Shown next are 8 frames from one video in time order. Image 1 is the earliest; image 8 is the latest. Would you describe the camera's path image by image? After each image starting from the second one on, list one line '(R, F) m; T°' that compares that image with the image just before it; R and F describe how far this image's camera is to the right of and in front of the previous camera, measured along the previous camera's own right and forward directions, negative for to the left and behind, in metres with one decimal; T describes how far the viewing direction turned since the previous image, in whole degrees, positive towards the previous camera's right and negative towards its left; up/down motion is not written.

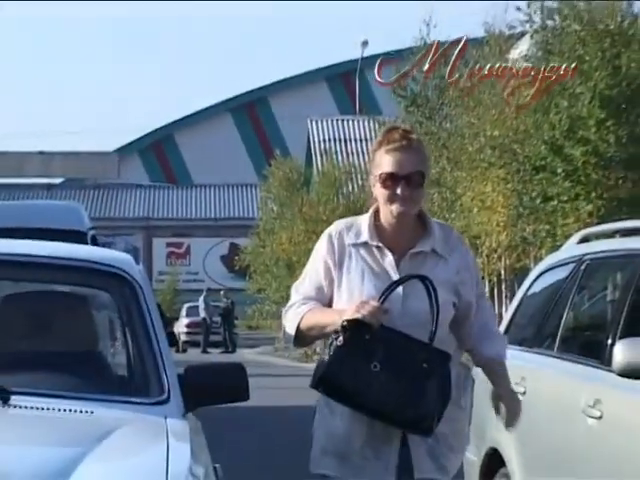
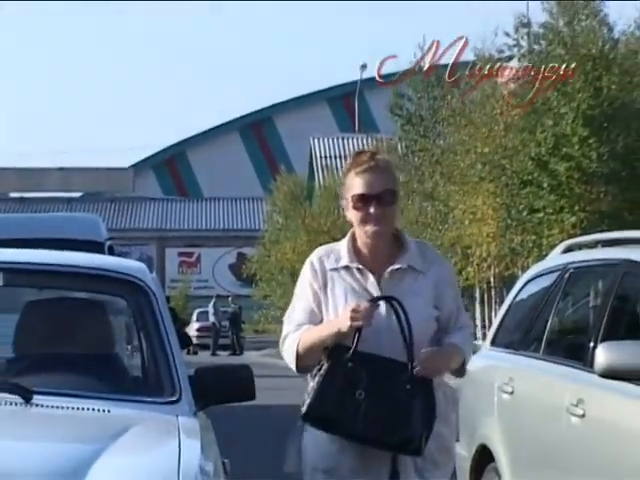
(+0.2, -0.3) m; -3°
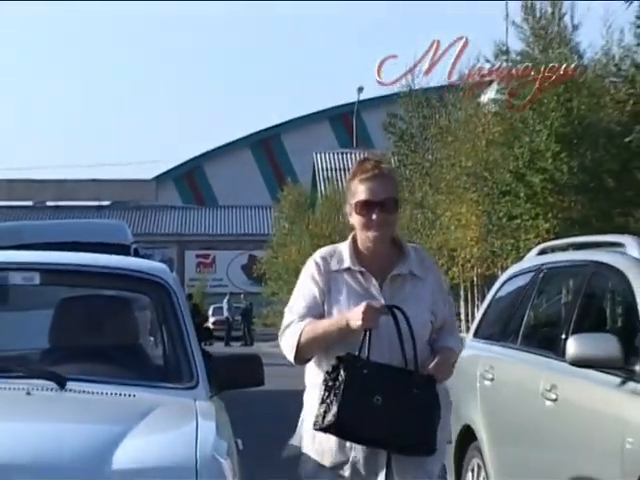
(0.0, -0.6) m; 0°
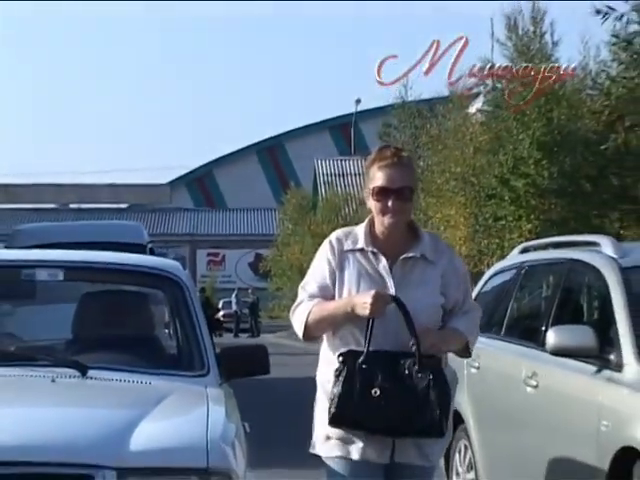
(0.0, -0.5) m; 0°
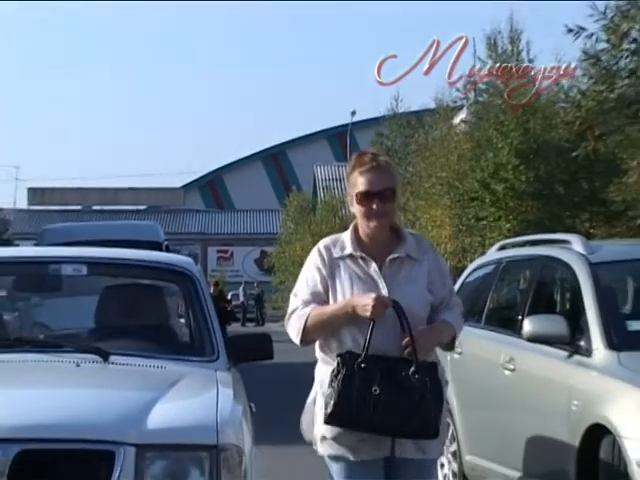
(0.0, -0.6) m; 0°
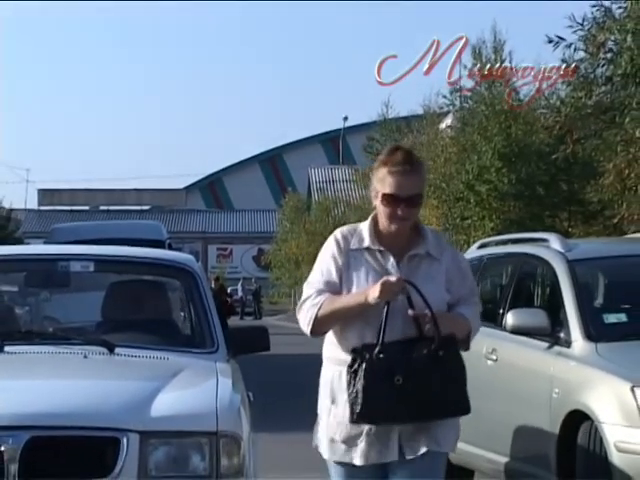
(0.0, -0.4) m; 0°
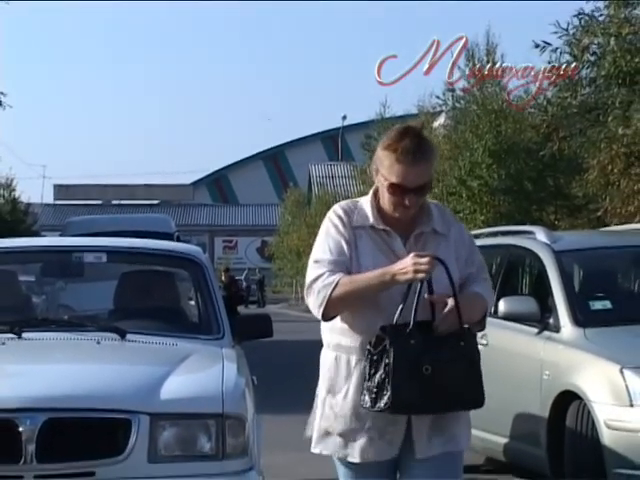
(0.0, -0.4) m; 0°
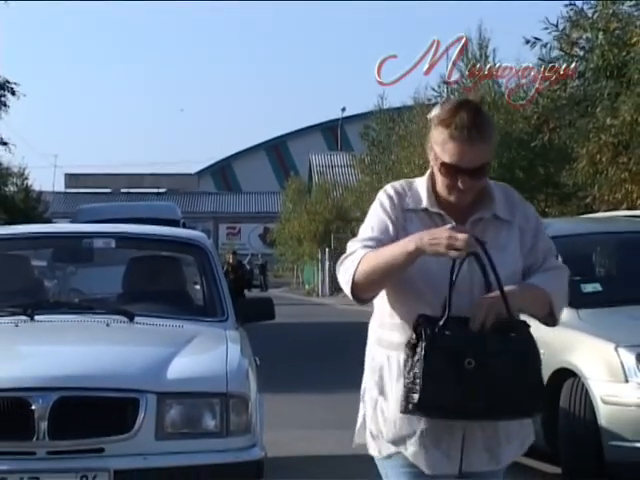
(0.0, -0.3) m; 0°
